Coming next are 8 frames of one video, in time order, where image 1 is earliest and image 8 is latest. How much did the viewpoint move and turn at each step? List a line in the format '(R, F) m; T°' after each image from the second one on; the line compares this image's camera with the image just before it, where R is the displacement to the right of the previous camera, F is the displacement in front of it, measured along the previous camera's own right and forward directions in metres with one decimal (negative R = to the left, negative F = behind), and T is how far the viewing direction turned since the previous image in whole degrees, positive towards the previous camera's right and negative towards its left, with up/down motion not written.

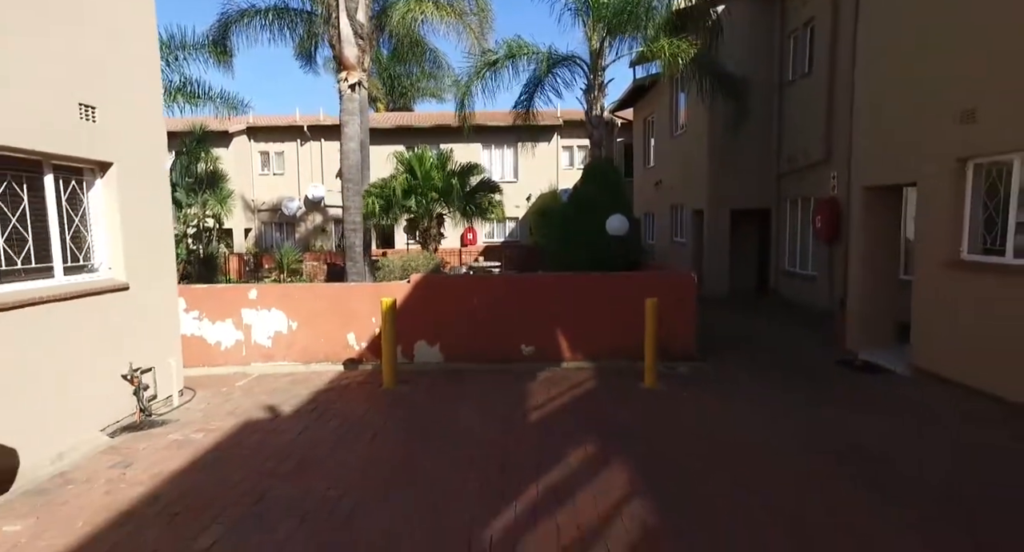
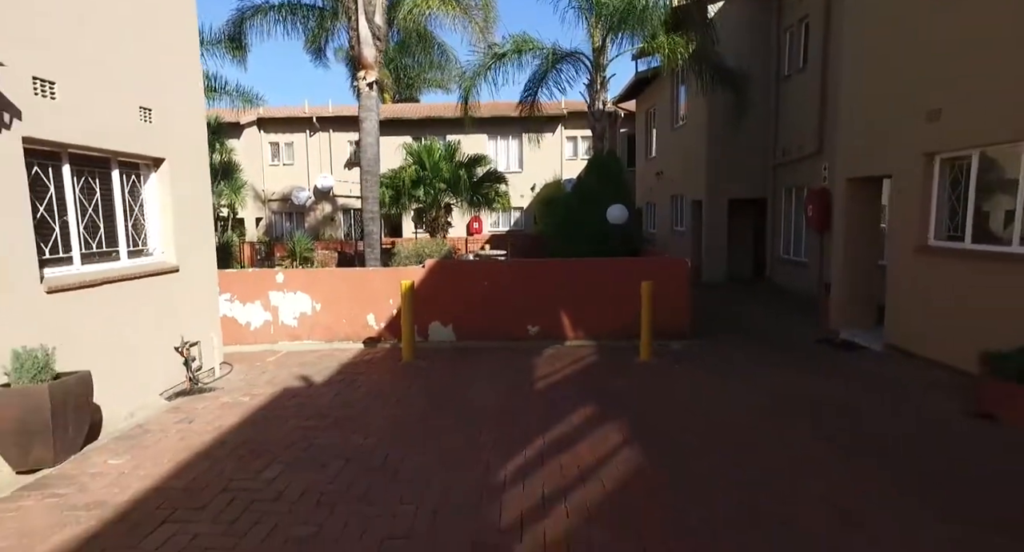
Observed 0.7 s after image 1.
(-0.1, -0.7) m; 0°
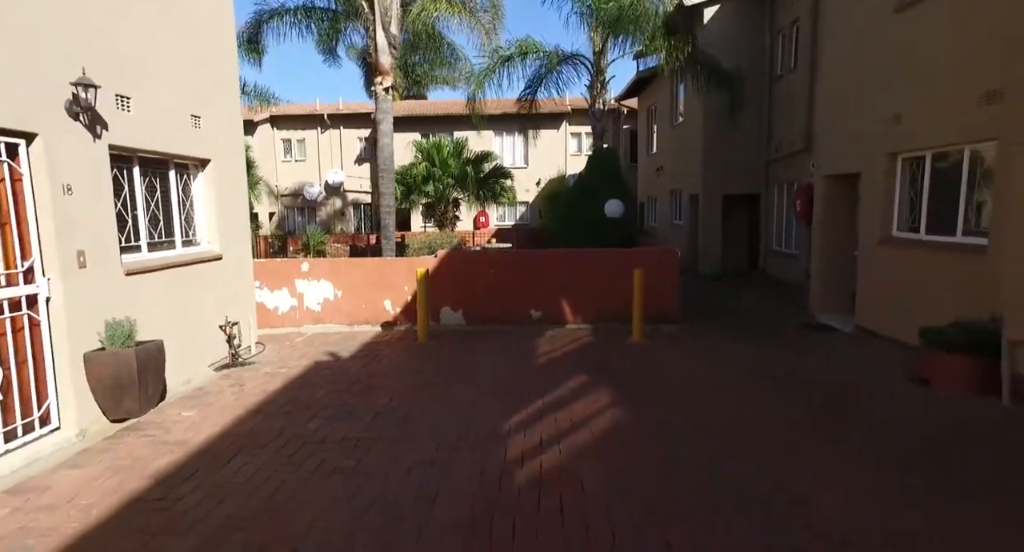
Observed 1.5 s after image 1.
(0.0, -0.9) m; -1°
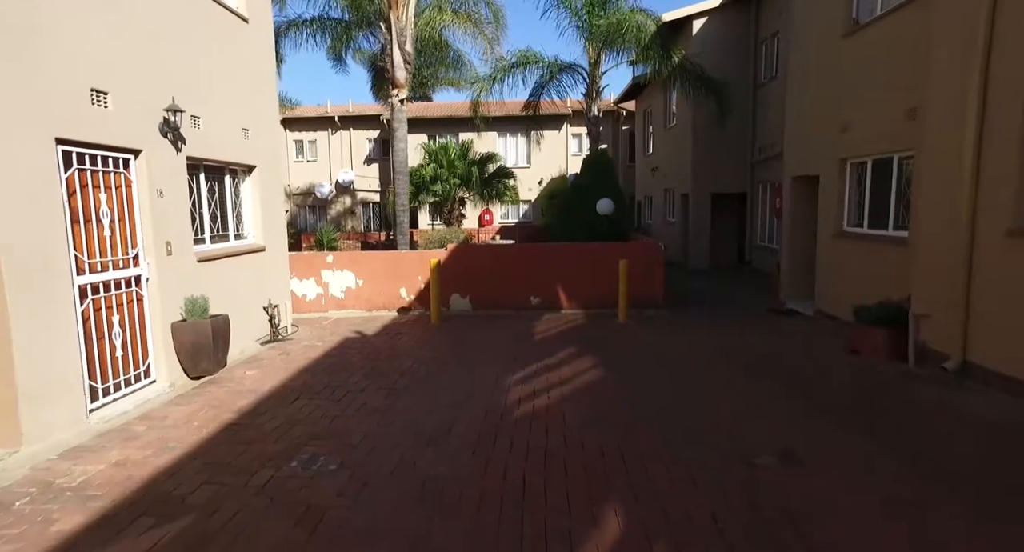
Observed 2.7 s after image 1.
(0.0, -1.3) m; 0°
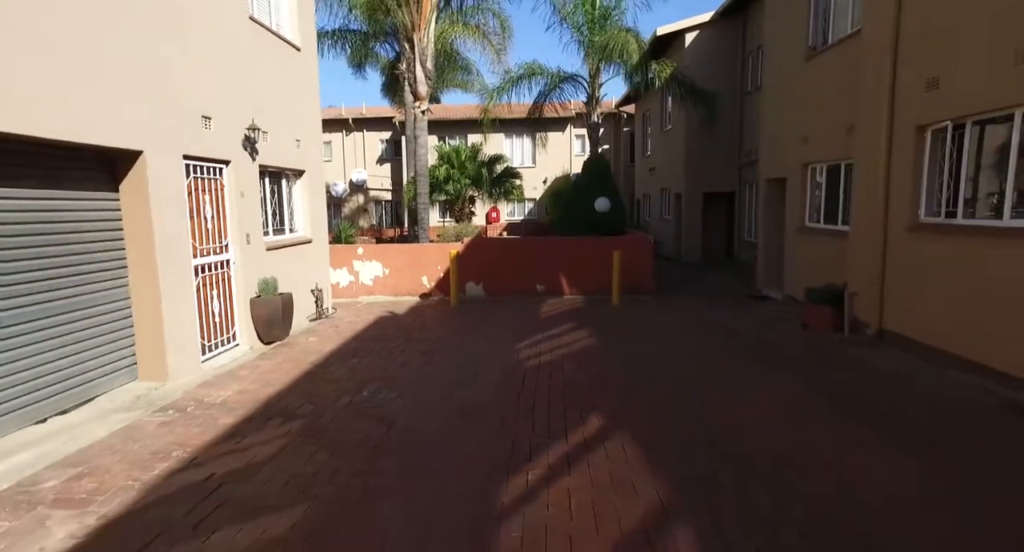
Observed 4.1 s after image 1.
(-0.1, -1.6) m; 0°
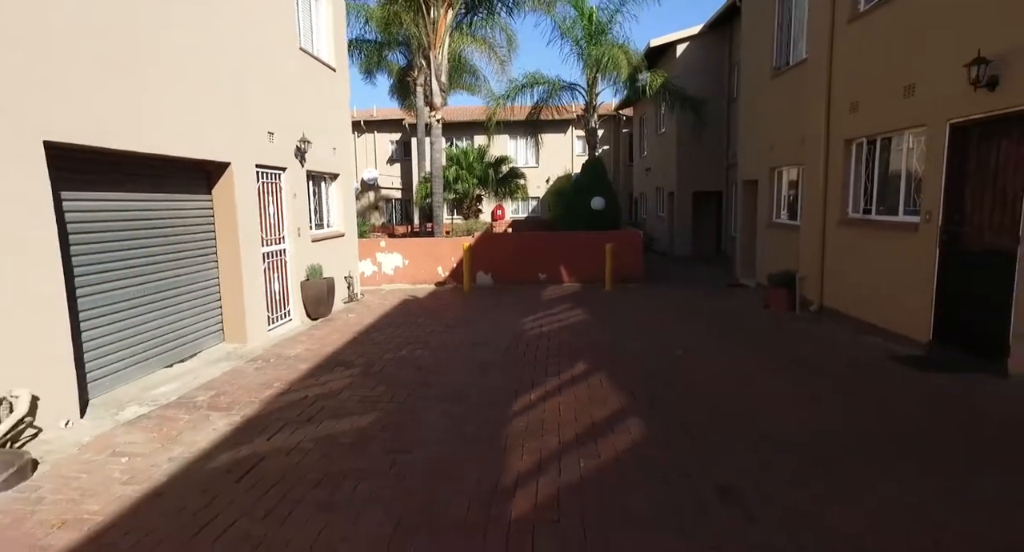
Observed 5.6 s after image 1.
(0.0, -1.6) m; 0°
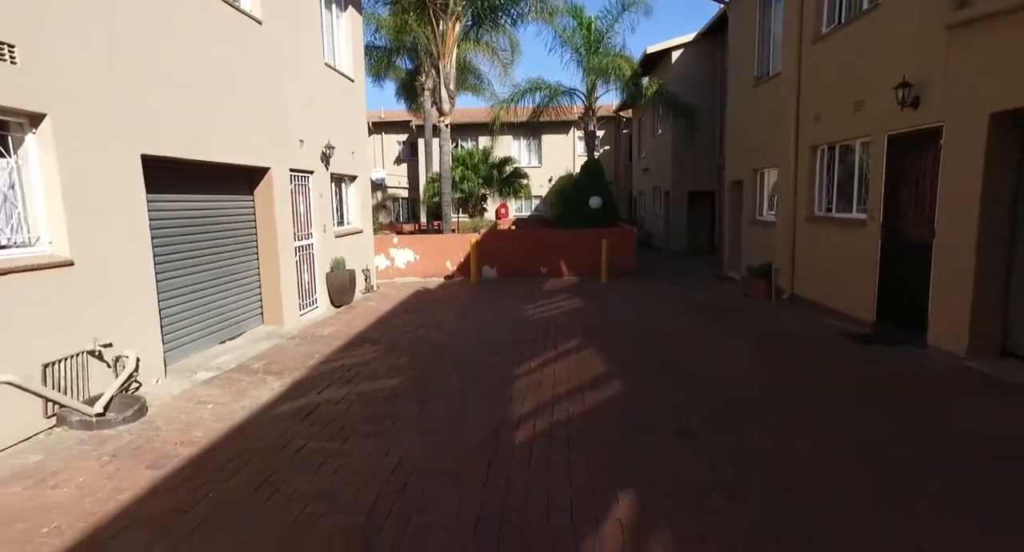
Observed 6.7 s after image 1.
(0.0, -1.1) m; 0°
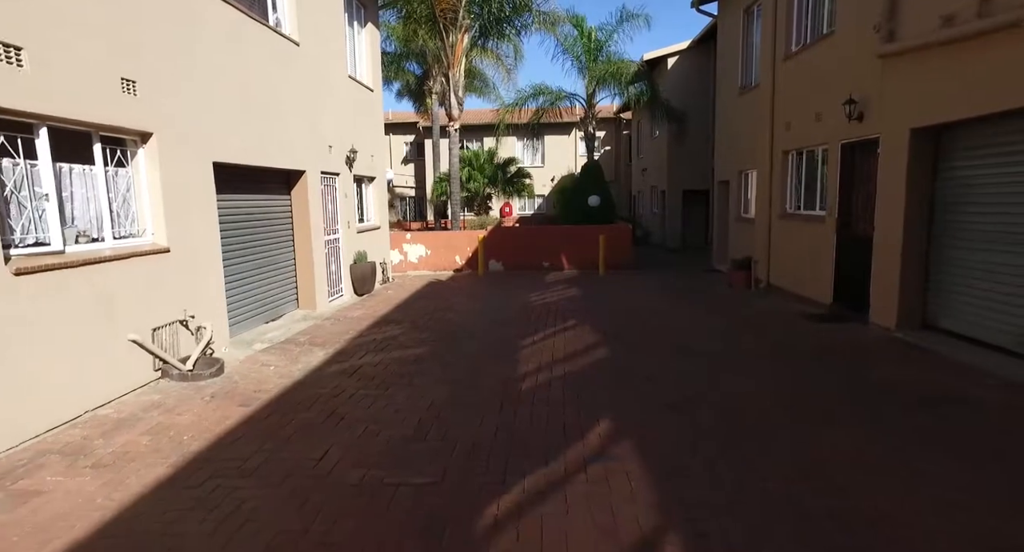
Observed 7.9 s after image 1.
(0.0, -1.2) m; 0°
